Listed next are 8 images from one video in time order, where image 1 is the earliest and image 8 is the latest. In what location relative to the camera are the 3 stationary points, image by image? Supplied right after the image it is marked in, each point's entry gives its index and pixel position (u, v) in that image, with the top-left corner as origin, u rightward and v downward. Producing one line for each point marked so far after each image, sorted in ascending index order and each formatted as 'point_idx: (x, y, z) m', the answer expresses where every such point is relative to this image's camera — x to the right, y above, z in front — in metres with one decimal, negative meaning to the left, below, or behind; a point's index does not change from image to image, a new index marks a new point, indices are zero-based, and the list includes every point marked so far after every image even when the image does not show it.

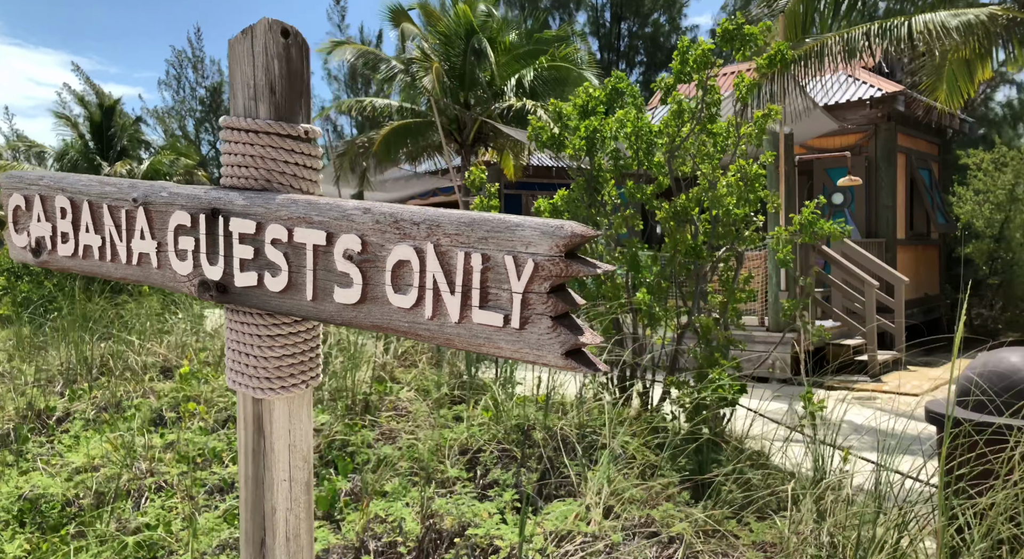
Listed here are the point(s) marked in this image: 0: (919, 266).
0: (+6.1, +0.2, +11.6) m
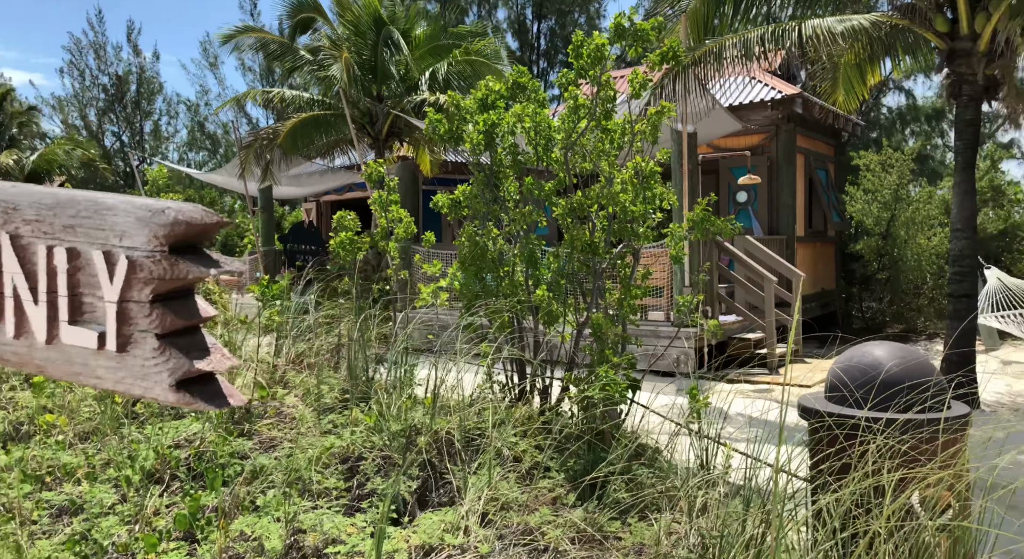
0: (+4.7, +0.3, +12.1) m
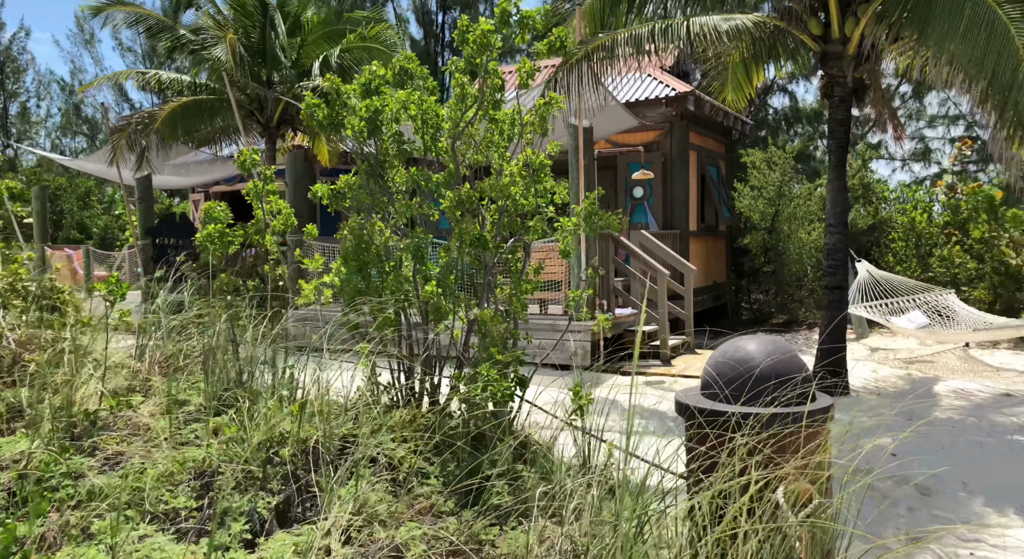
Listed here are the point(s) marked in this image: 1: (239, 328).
0: (+3.2, +0.4, +12.5) m
1: (-1.4, -0.3, +4.2) m
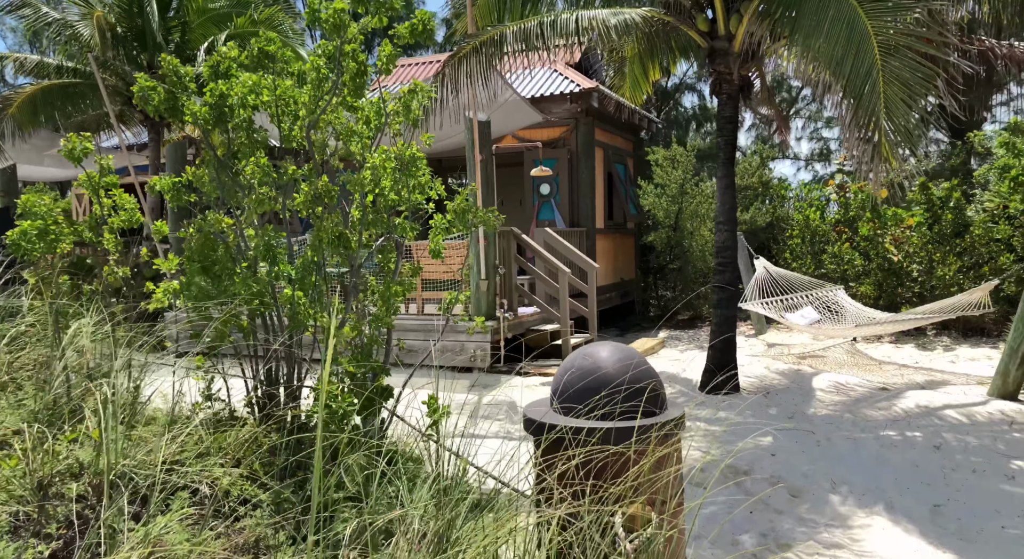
0: (+1.7, +0.4, +12.5) m
1: (-2.1, -0.3, +3.8) m
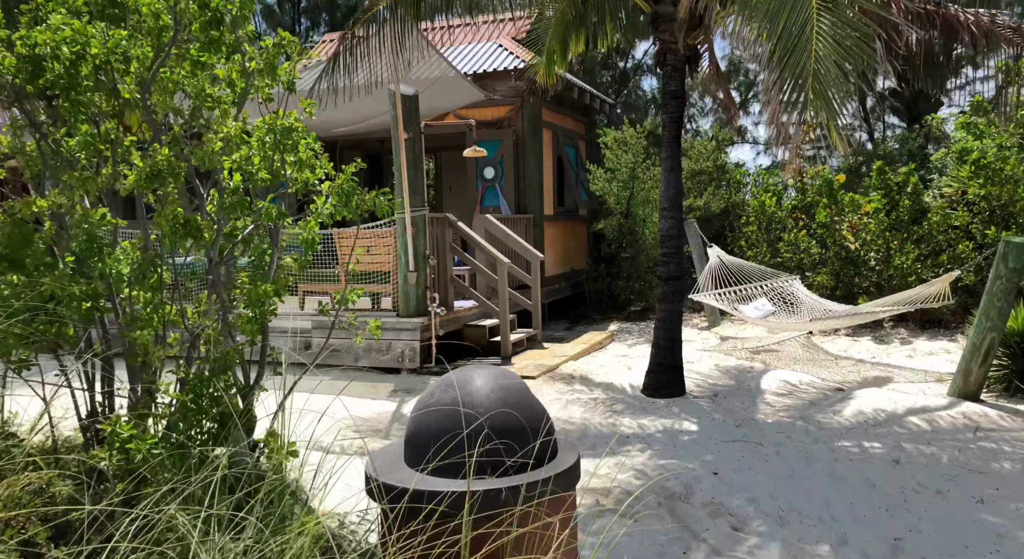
0: (+0.8, +0.6, +11.8) m
1: (-2.6, -0.3, +3.0) m
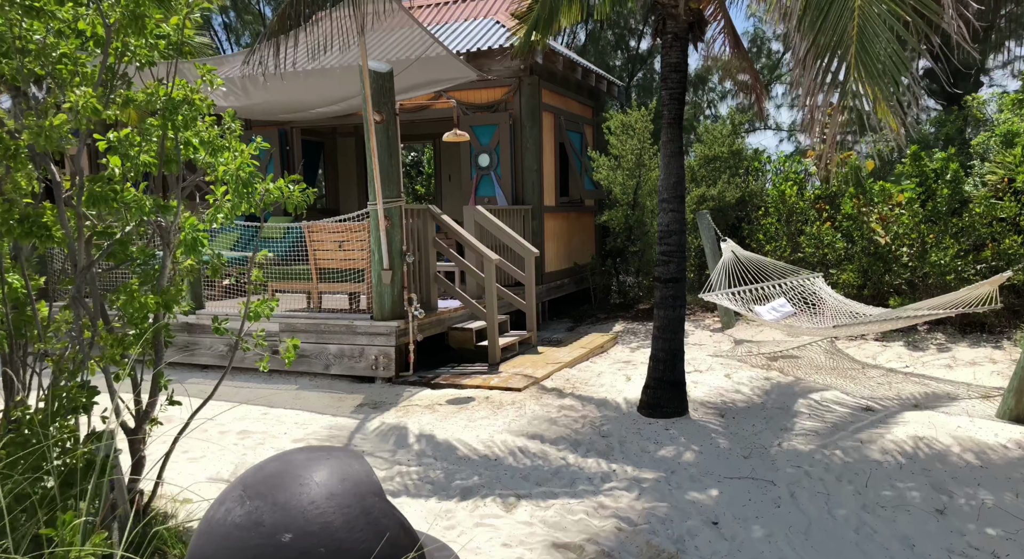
0: (+0.8, +0.6, +11.0) m
1: (-2.8, -0.3, +2.3) m
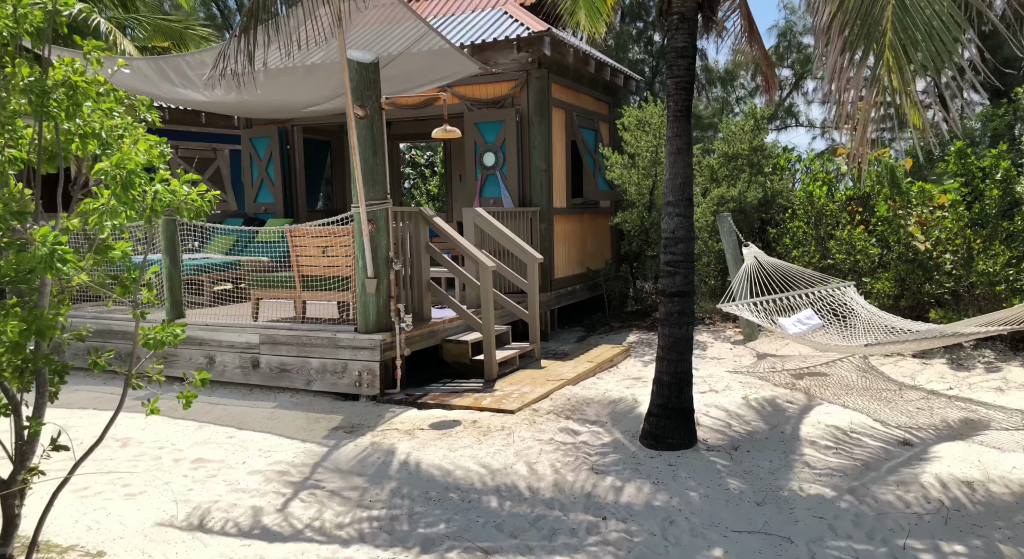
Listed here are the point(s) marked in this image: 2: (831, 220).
0: (+0.9, +0.6, +10.4) m
1: (-3.0, -0.4, +1.8) m
2: (+3.5, +0.7, +8.8) m
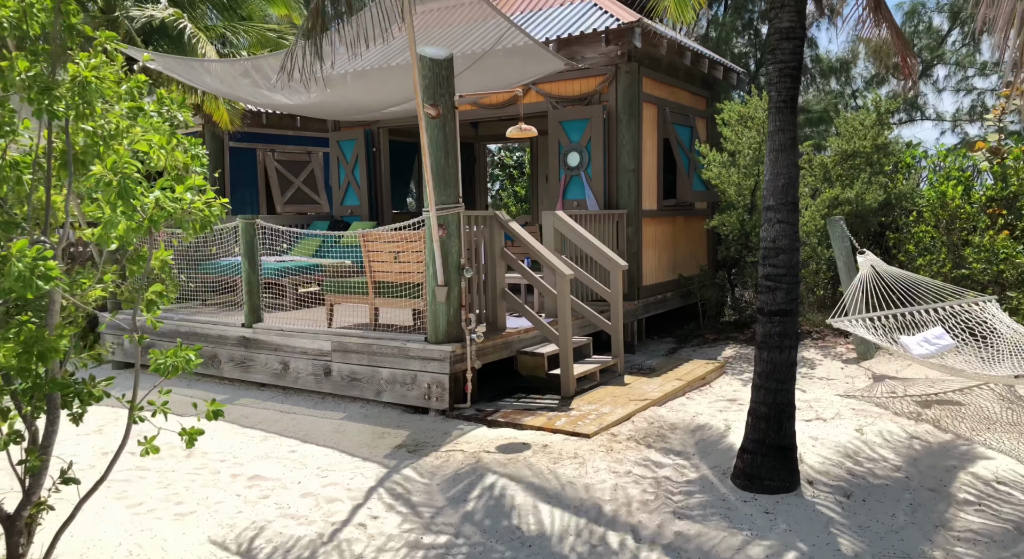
0: (+2.0, +0.5, +9.7) m
1: (-3.0, -0.4, +1.7) m
2: (+4.4, +0.5, +7.8) m
